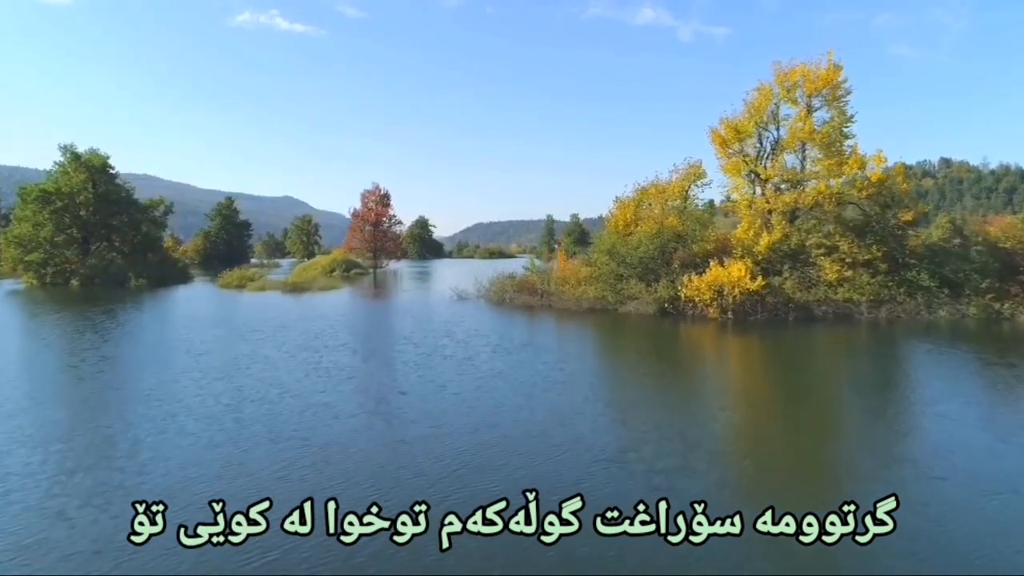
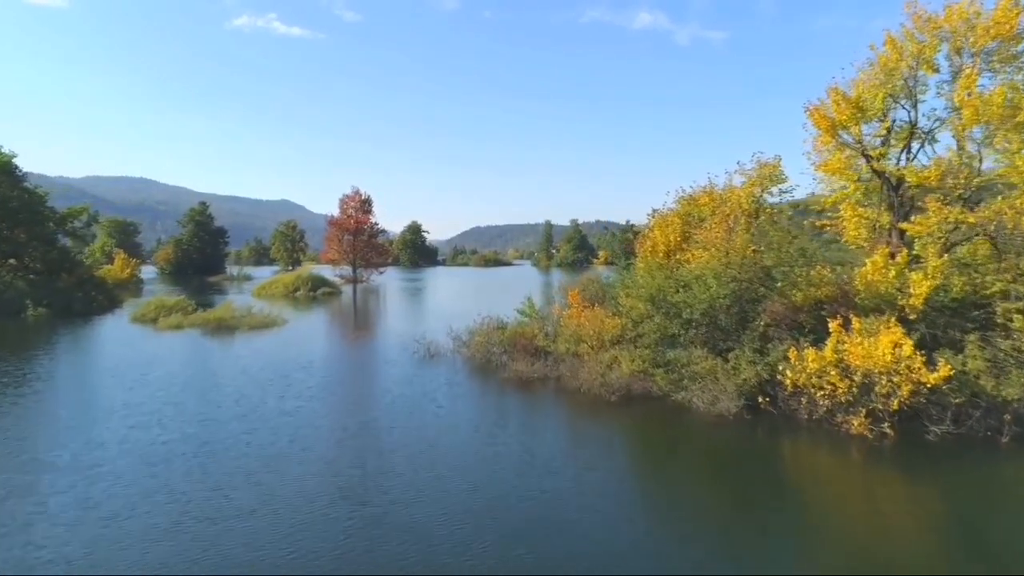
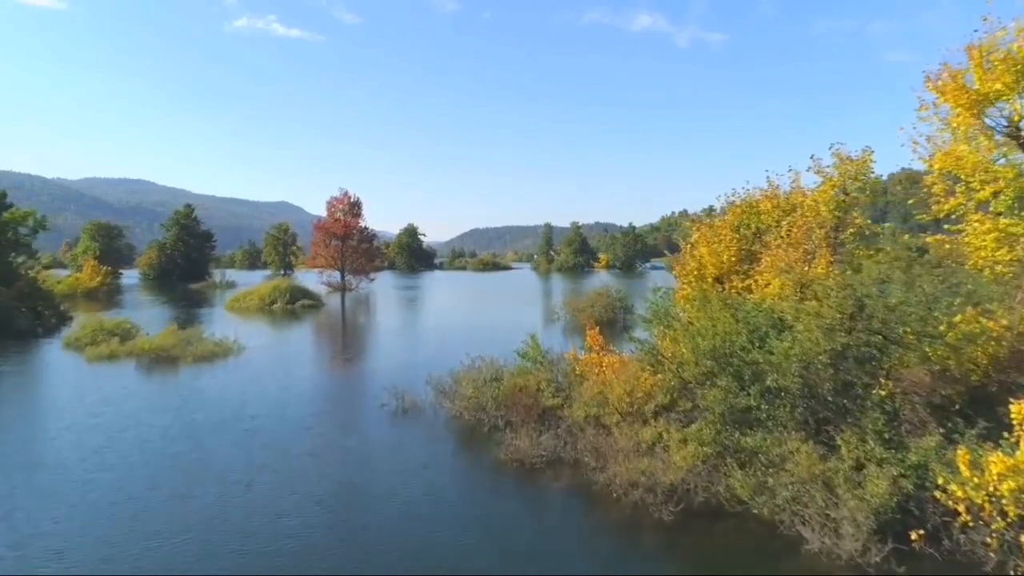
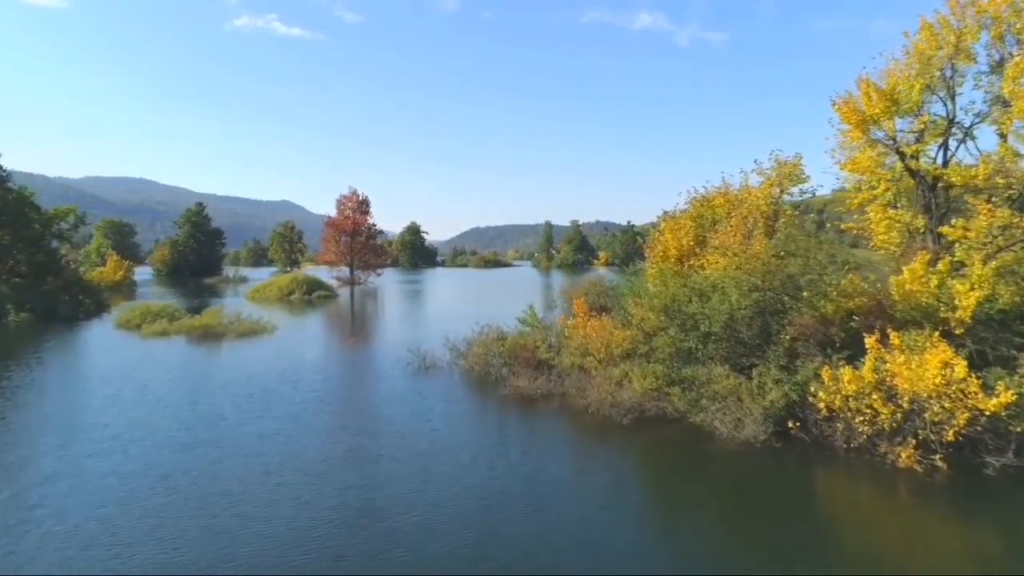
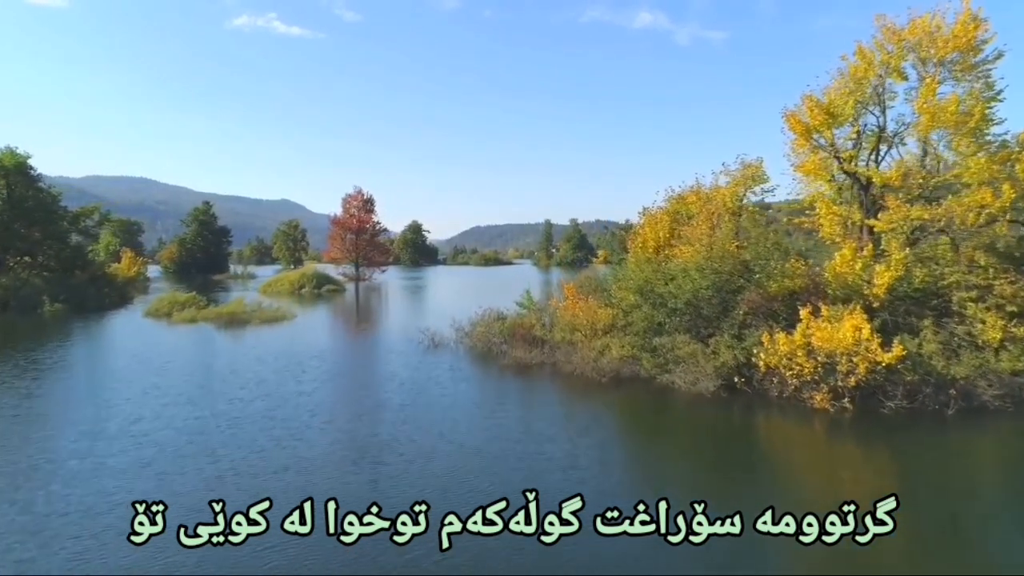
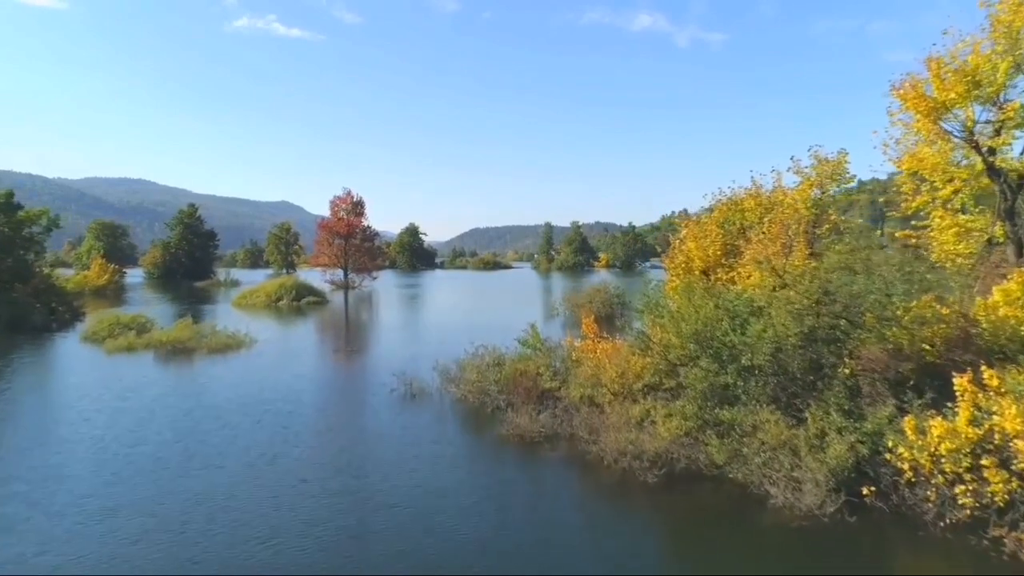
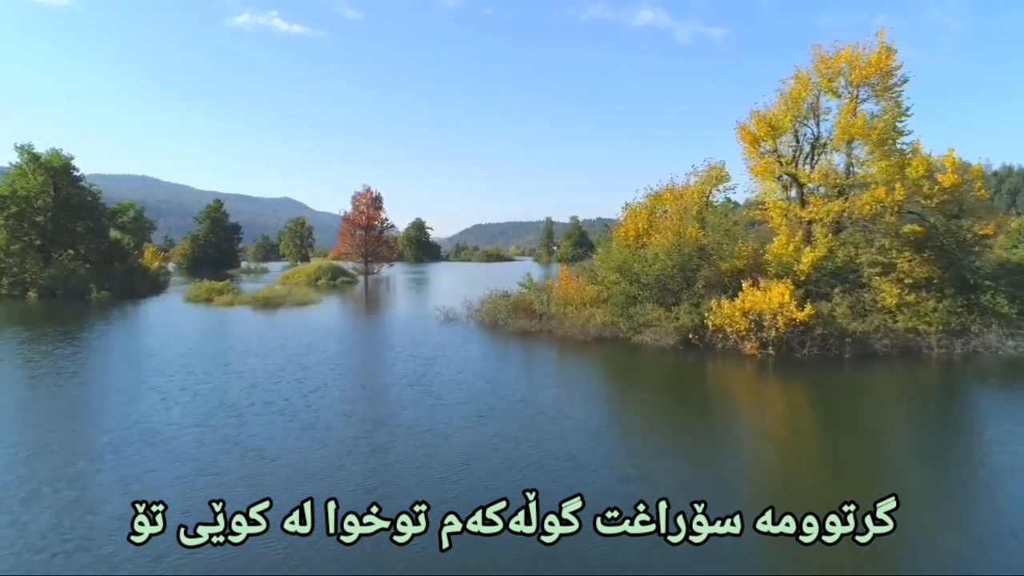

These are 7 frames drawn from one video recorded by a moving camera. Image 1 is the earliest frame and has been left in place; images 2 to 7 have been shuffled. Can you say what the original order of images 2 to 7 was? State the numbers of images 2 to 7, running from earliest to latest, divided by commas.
7, 5, 2, 4, 6, 3
